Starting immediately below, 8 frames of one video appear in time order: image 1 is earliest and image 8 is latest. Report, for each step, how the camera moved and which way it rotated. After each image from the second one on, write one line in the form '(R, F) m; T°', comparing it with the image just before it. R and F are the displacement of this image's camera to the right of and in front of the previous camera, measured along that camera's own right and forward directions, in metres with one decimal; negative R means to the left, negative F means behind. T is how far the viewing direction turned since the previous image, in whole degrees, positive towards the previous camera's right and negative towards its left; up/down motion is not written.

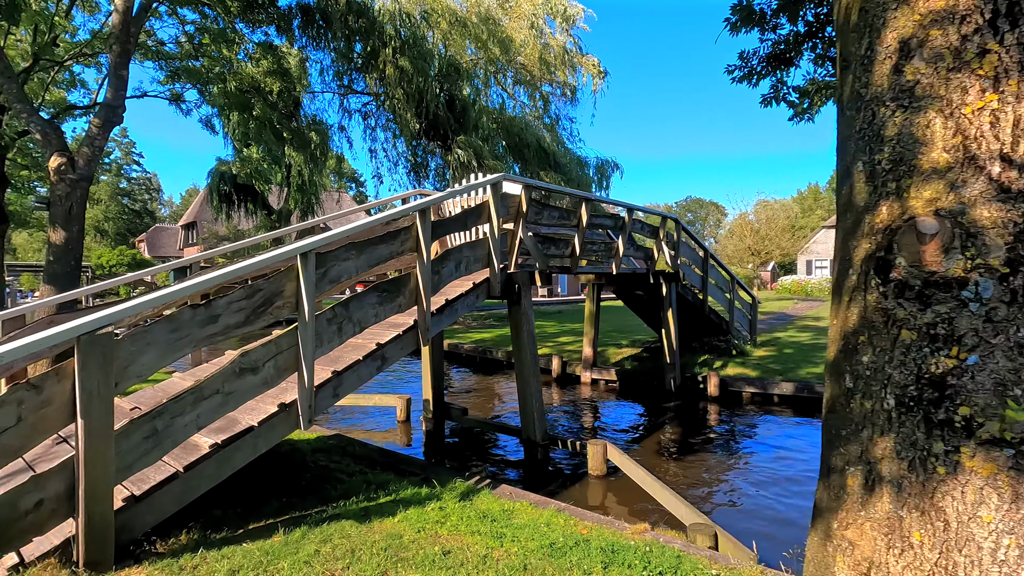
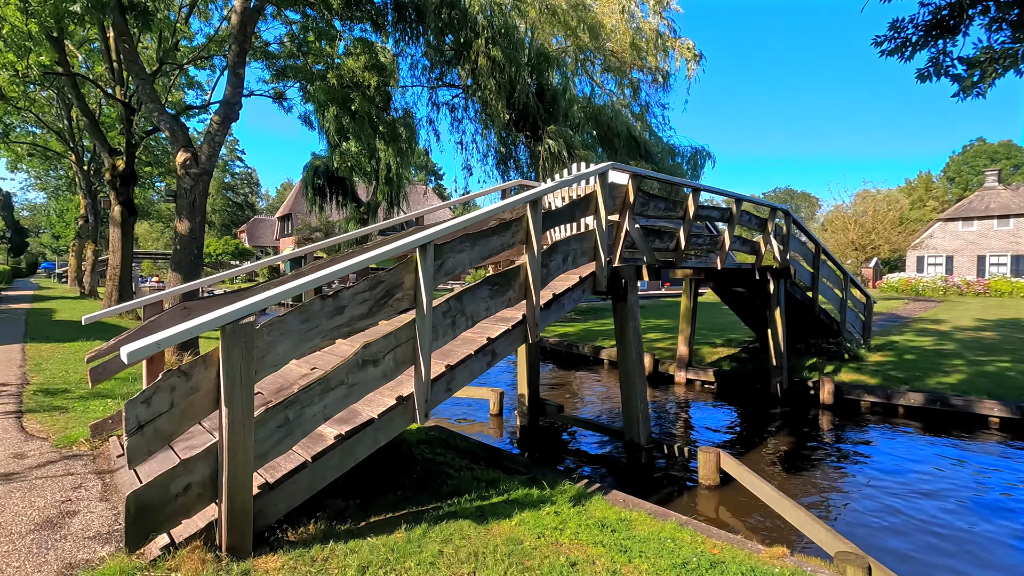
(-0.4, +0.2) m; -8°
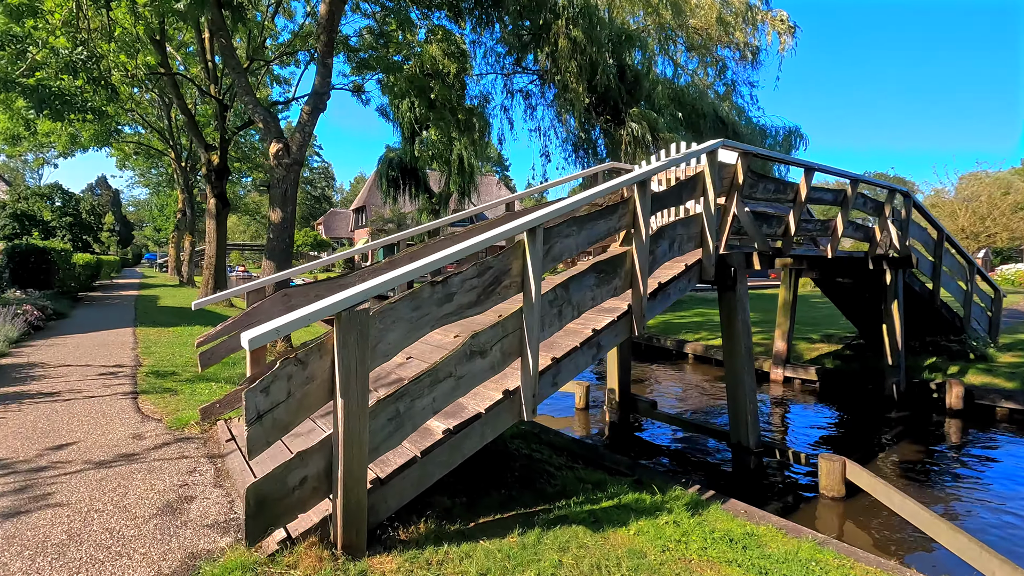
(-0.4, +0.3) m; -7°
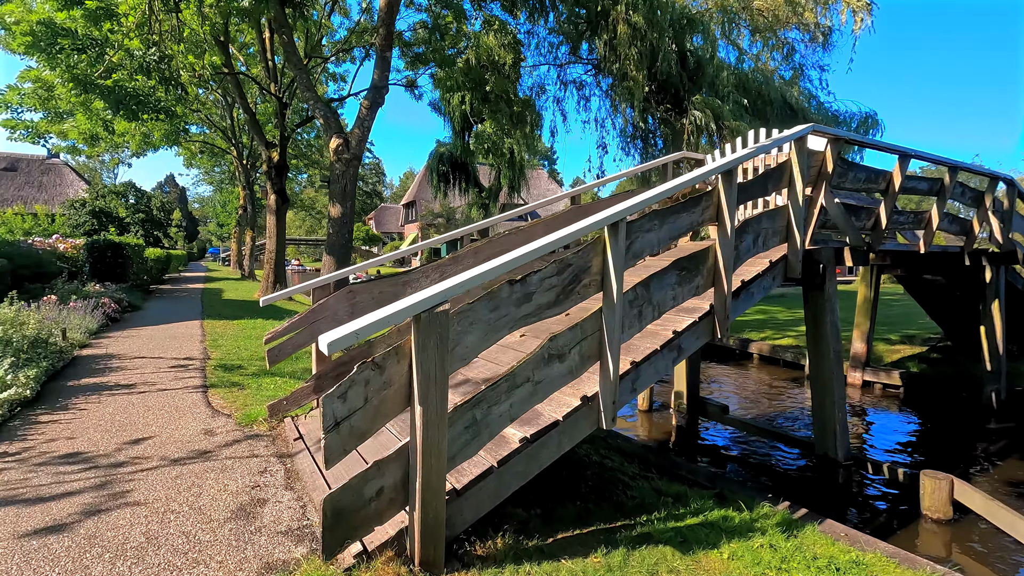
(-0.2, +0.2) m; -5°
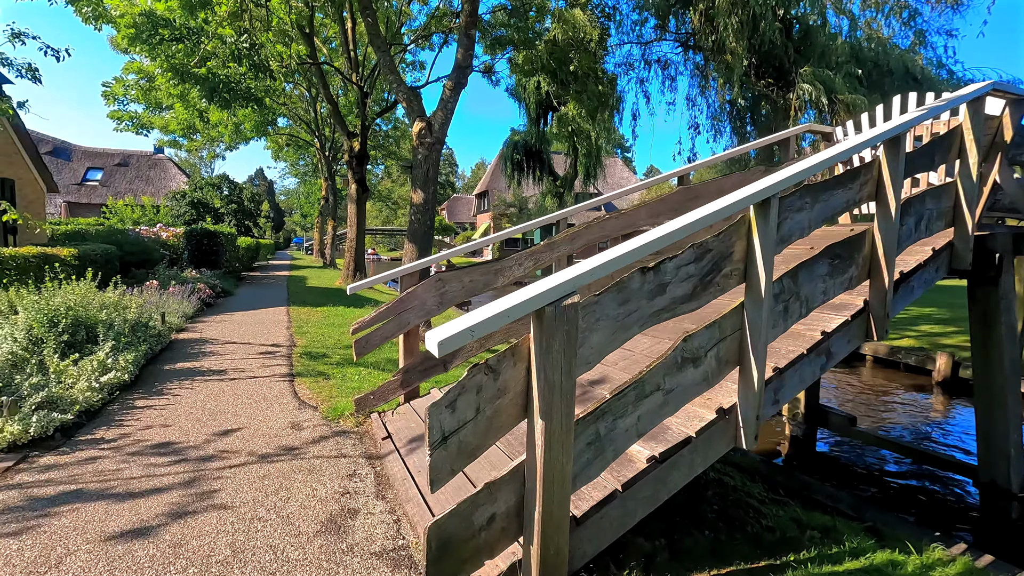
(-0.3, +0.5) m; -7°
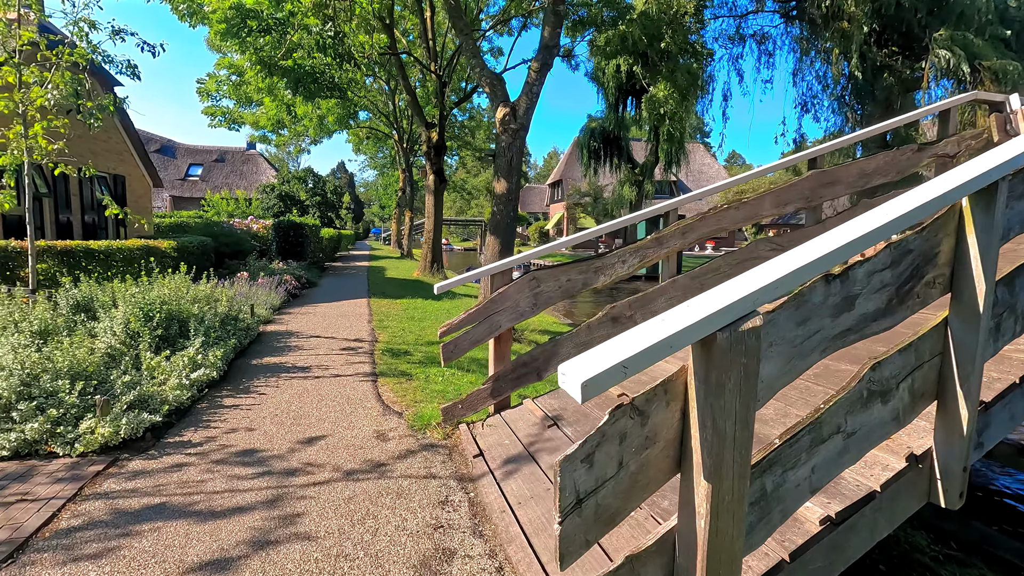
(-0.3, +0.5) m; -8°
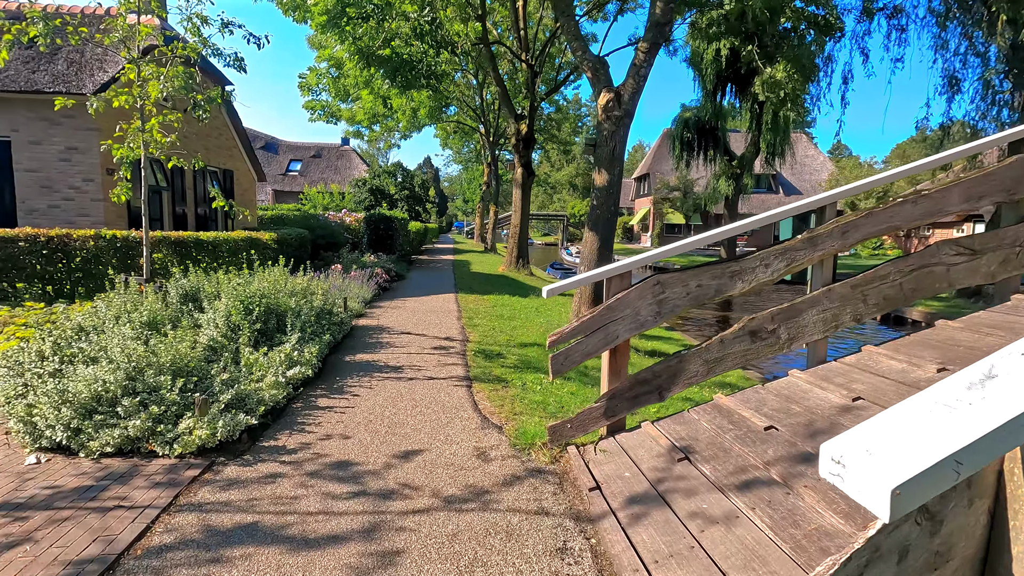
(-0.3, +0.5) m; -8°
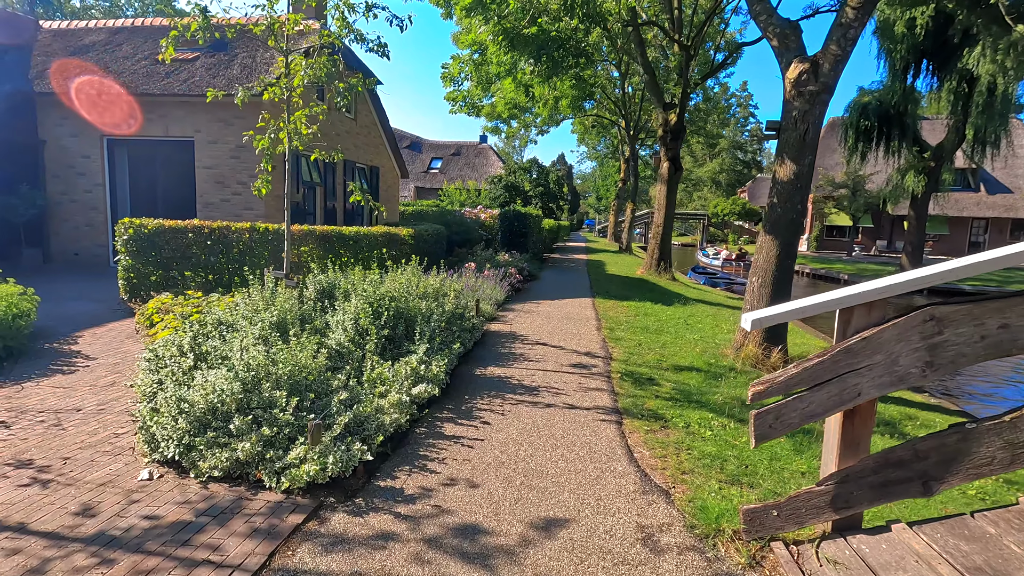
(-0.3, +0.9) m; -14°
